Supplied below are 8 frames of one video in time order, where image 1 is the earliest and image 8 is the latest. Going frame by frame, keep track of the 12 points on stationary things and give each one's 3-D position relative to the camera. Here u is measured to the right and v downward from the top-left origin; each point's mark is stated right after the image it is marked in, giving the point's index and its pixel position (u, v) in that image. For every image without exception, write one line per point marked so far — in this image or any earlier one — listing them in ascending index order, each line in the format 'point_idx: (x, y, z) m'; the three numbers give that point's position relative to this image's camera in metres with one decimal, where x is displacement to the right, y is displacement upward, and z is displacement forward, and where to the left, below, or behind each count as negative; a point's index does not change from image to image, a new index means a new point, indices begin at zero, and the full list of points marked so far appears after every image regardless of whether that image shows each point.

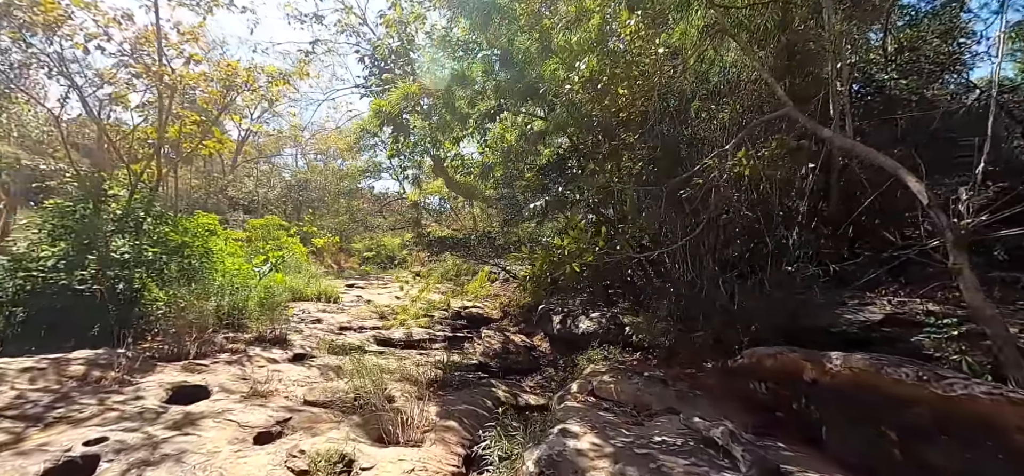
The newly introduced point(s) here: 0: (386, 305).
0: (-2.6, -1.4, +9.0) m
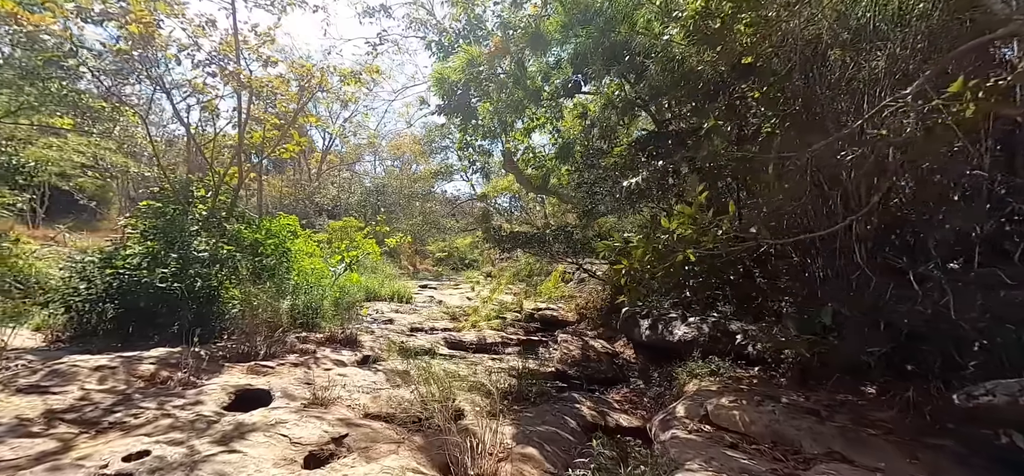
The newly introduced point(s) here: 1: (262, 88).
0: (-1.1, -1.3, +8.8) m
1: (-3.8, +2.2, +6.7) m
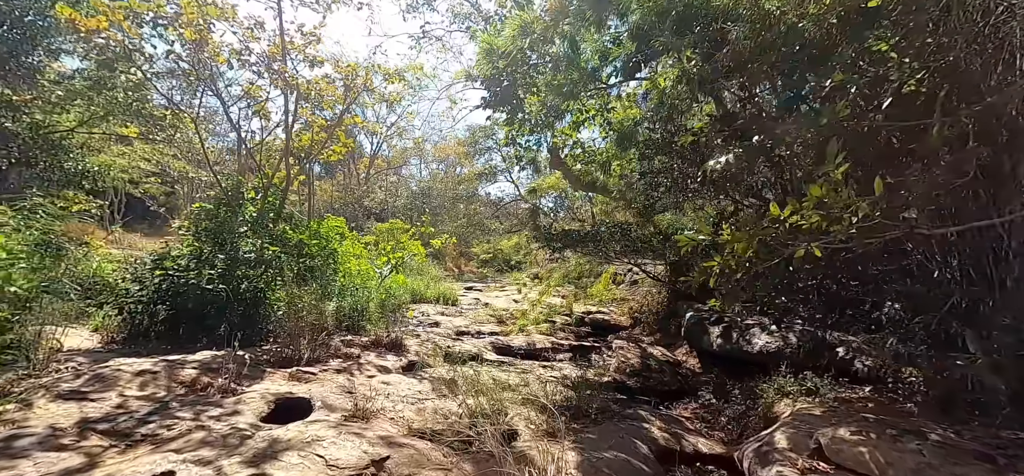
0: (-0.2, -1.4, +8.5) m
1: (-3.1, +2.2, +6.7) m
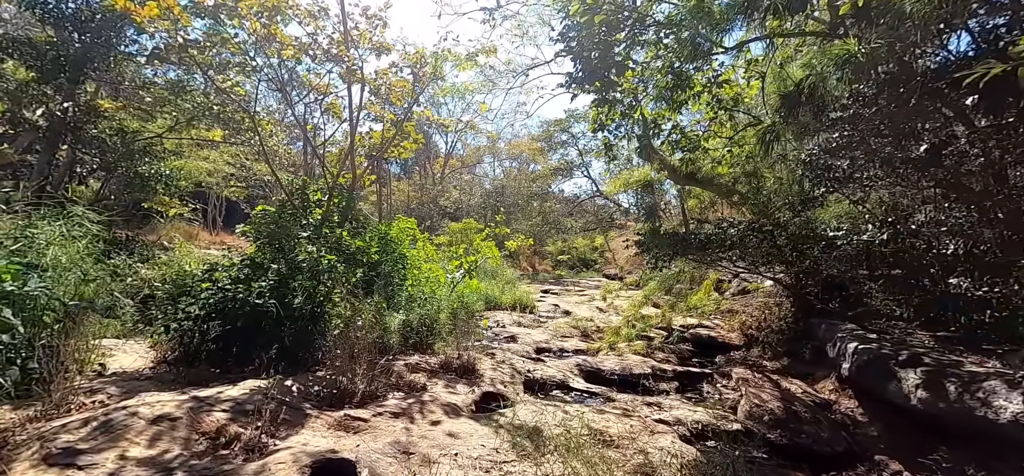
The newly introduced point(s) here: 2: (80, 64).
0: (+1.3, -1.4, +7.5) m
1: (-1.9, +2.2, +6.2) m
2: (-6.1, +2.5, +6.2) m
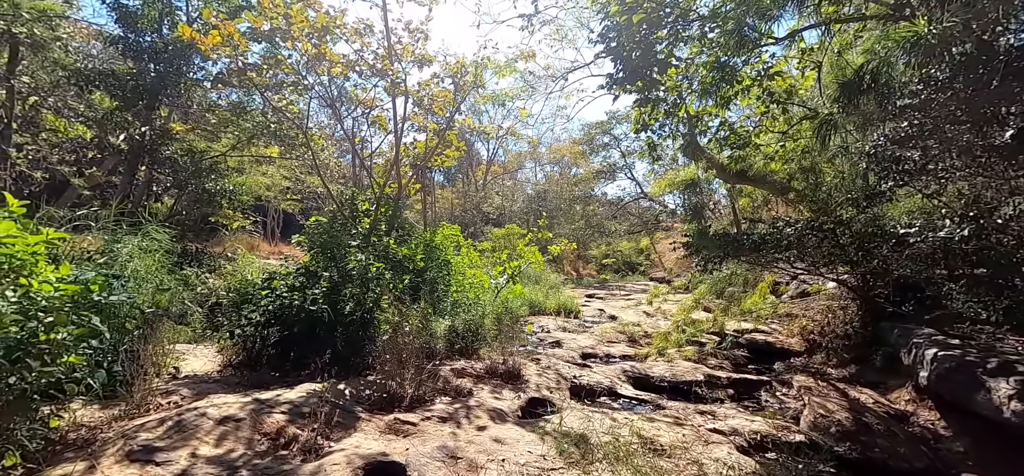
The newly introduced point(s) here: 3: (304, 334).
0: (+2.0, -1.4, +7.3) m
1: (-1.3, +2.1, +6.4) m
2: (-5.5, +2.3, +6.8) m
3: (-1.8, -0.8, +3.7) m
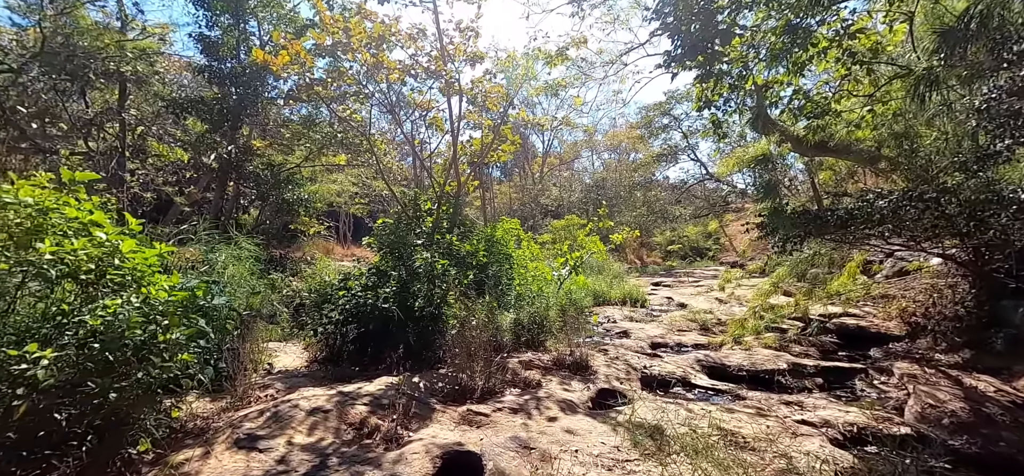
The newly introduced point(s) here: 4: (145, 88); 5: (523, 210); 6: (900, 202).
0: (+3.1, -1.2, +7.0) m
1: (-0.6, +2.1, +6.5) m
2: (-4.6, +2.1, +7.4) m
3: (-1.2, -0.8, +3.9) m
4: (-5.6, +2.3, +6.7) m
5: (+0.4, +1.1, +18.2) m
6: (+3.4, +0.3, +3.8) m
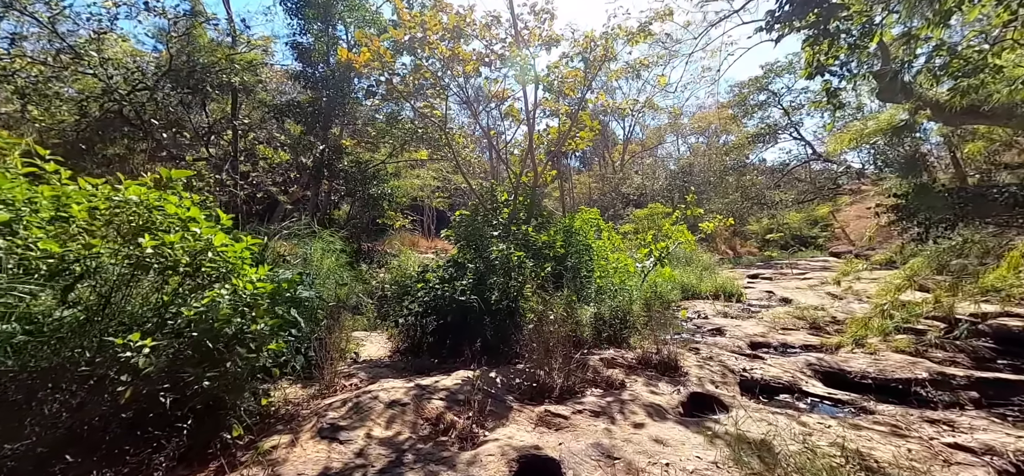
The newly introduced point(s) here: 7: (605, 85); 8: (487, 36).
0: (+4.3, -1.0, +6.2) m
1: (+0.5, +2.3, +6.3) m
2: (-3.3, +2.2, +7.9) m
3: (-0.5, -0.8, +3.9) m
4: (-4.4, +2.4, +7.4) m
5: (+3.6, +1.5, +17.6) m
6: (+4.0, +0.4, +3.0) m
7: (+1.6, +2.7, +7.7) m
8: (-0.3, +2.6, +5.8) m
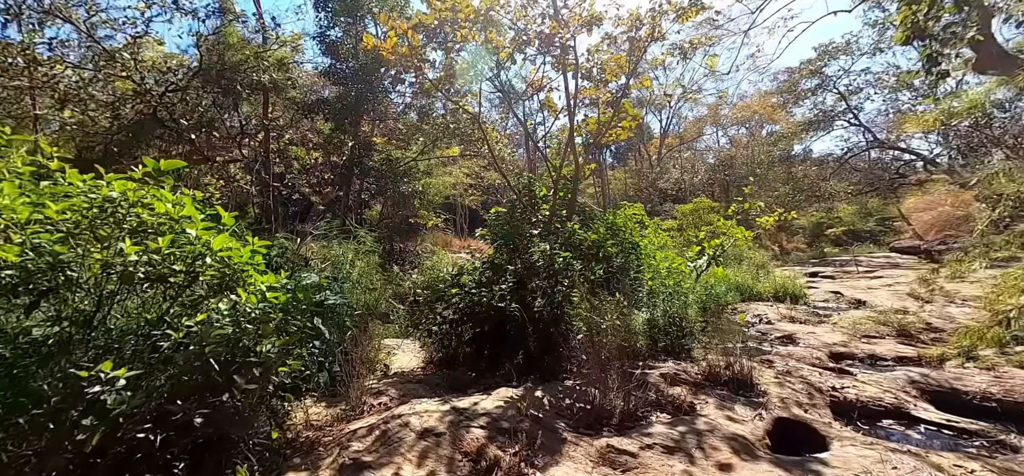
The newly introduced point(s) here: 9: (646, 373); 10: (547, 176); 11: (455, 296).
0: (+4.8, -0.9, +5.4) m
1: (+1.0, +2.3, +5.8) m
2: (-2.7, +2.2, +7.7) m
3: (-0.1, -0.7, +3.5) m
4: (-3.8, +2.3, +7.3) m
5: (+4.9, +1.6, +16.8) m
6: (+4.2, +0.5, +2.3) m
7: (+2.2, +2.8, +7.1) m
8: (+0.1, +2.7, +5.3) m
9: (+1.0, -1.0, +3.3) m
10: (+0.5, +0.8, +6.0) m
11: (-0.5, -0.5, +3.7) m
